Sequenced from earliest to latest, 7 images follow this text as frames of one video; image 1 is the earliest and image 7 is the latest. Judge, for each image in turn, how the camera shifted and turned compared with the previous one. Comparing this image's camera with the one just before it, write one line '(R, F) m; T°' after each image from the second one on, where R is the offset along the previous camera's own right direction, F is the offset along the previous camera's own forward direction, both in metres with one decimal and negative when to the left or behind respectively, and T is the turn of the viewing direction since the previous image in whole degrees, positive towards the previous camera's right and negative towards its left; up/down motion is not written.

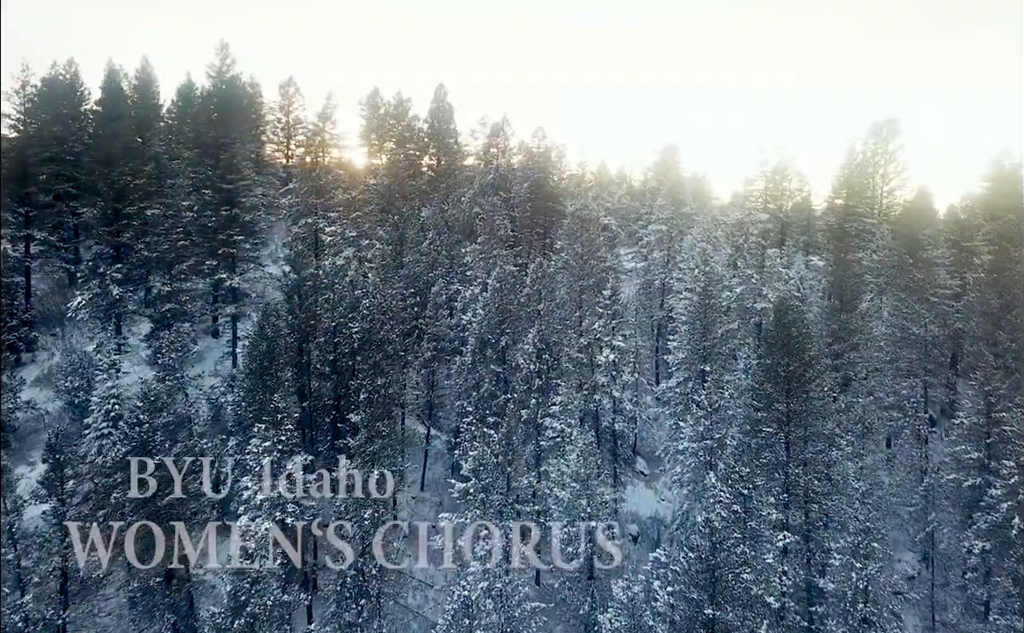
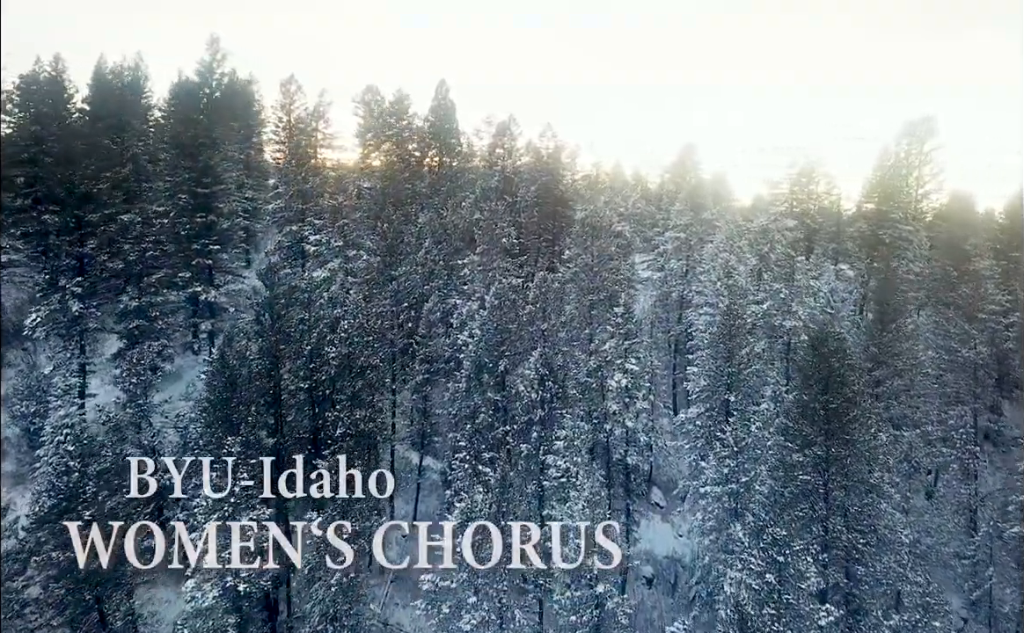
(+0.4, +2.9) m; -1°
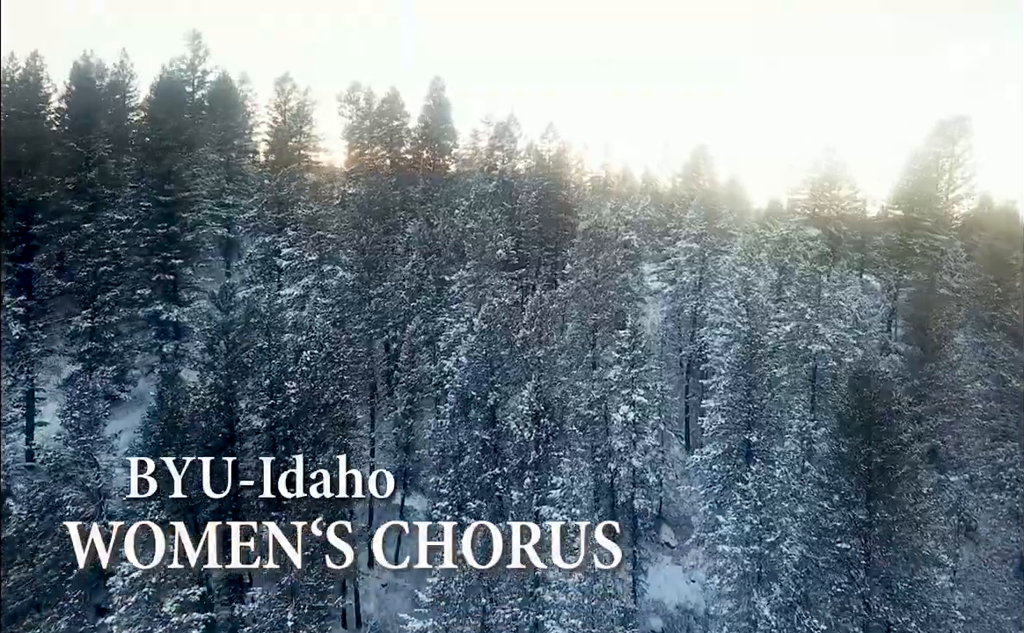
(+0.4, +2.8) m; -1°
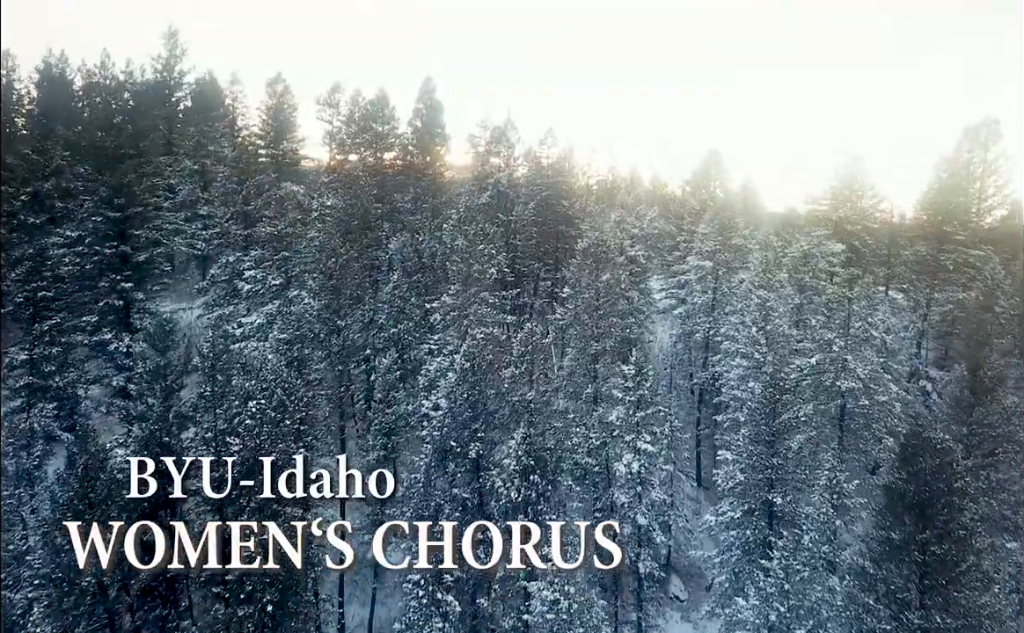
(+0.4, +2.8) m; -1°
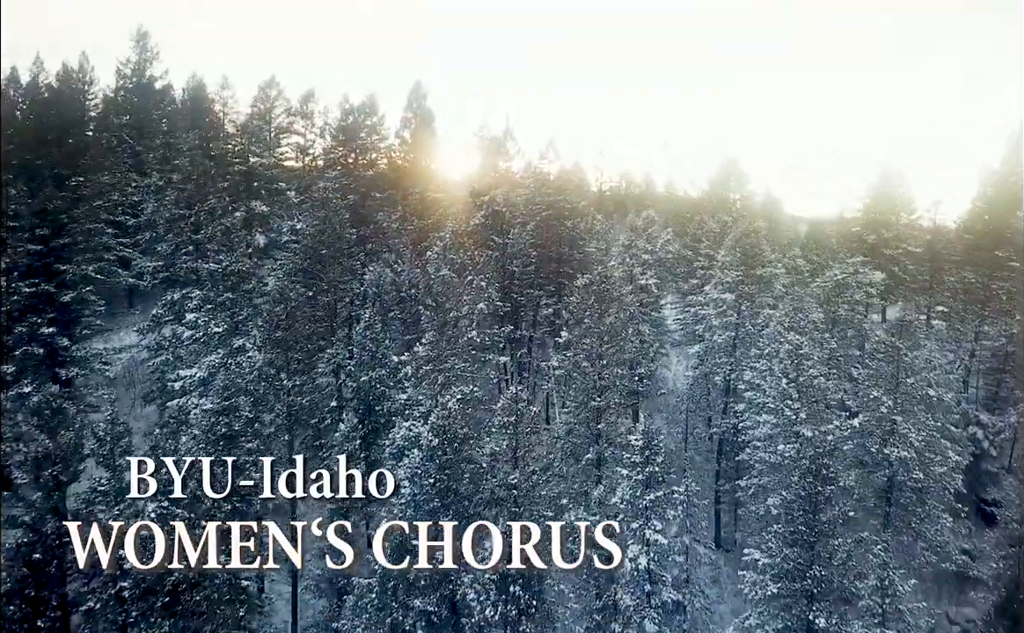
(+0.6, +3.4) m; -1°
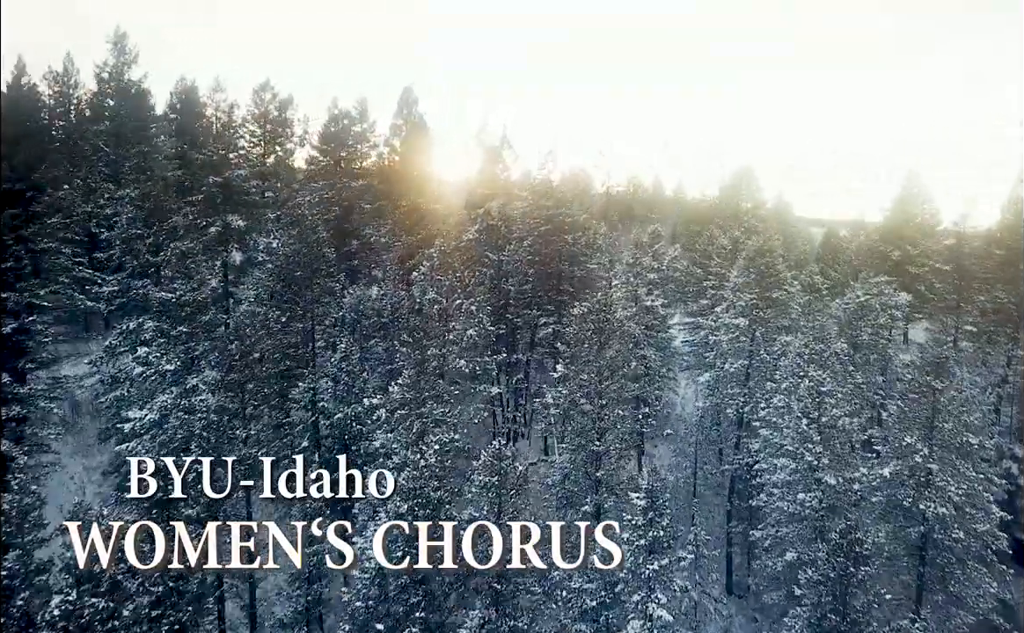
(+0.4, +2.0) m; -1°
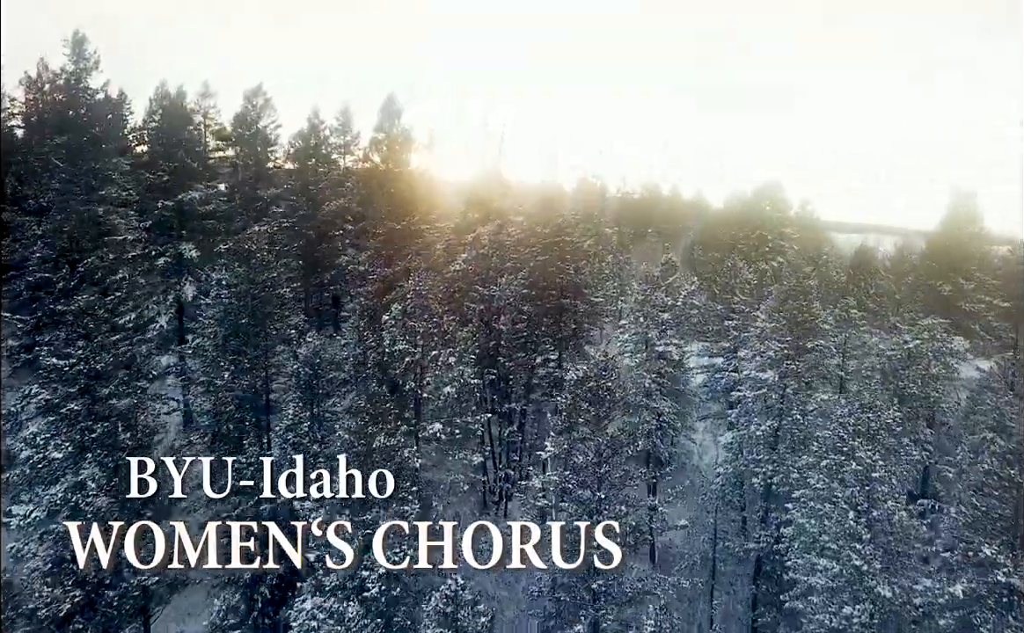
(+0.6, +3.4) m; -1°
